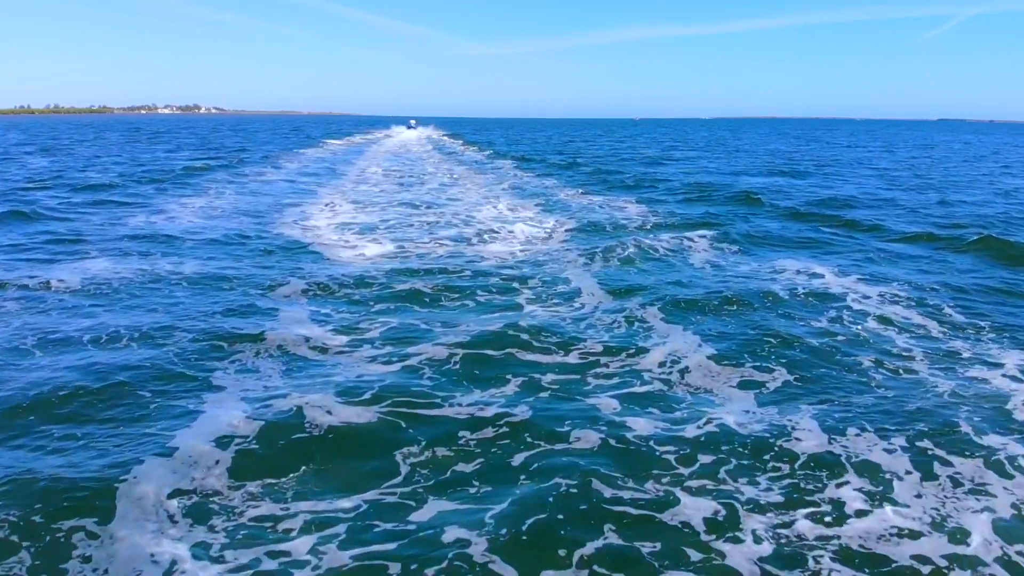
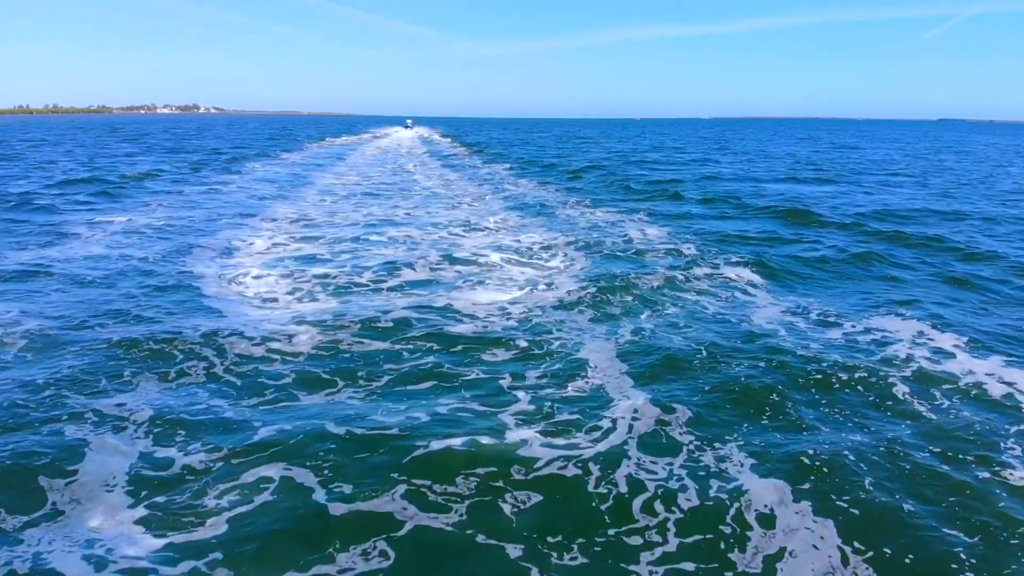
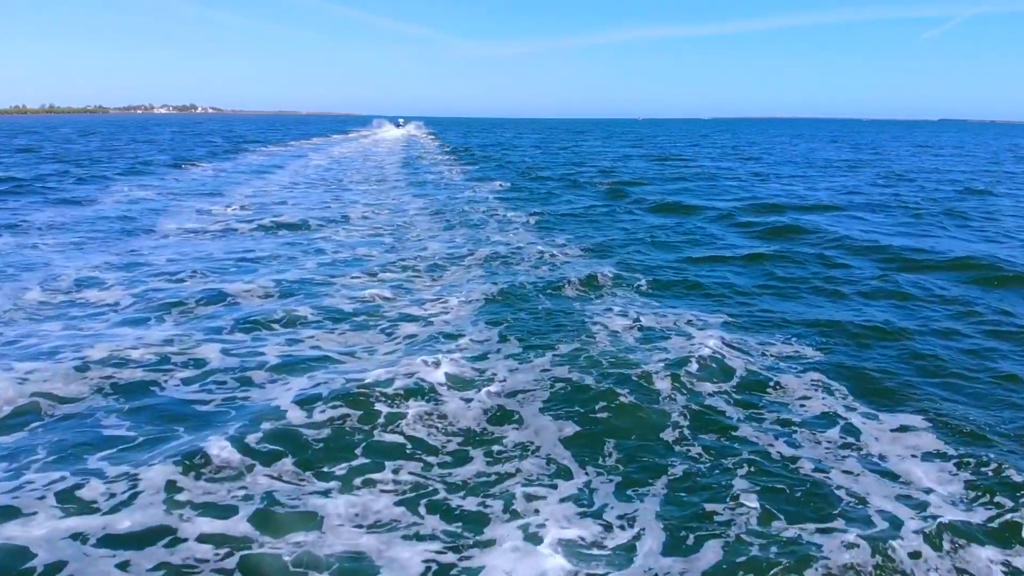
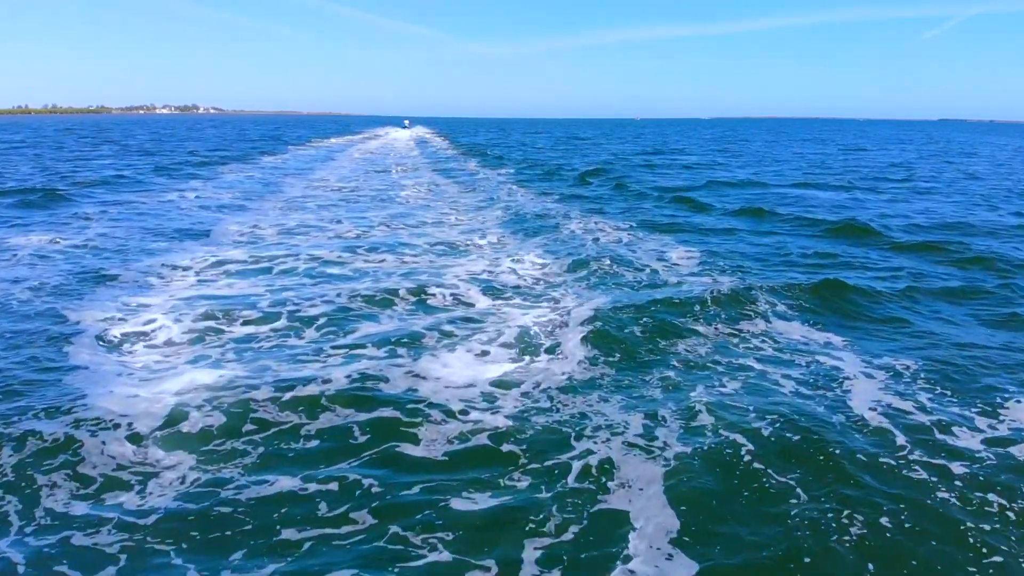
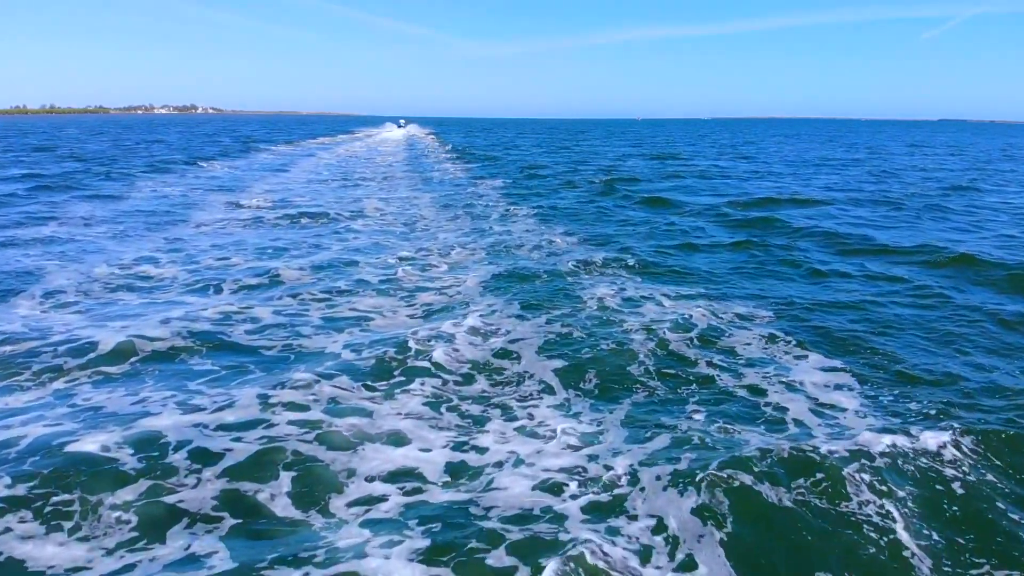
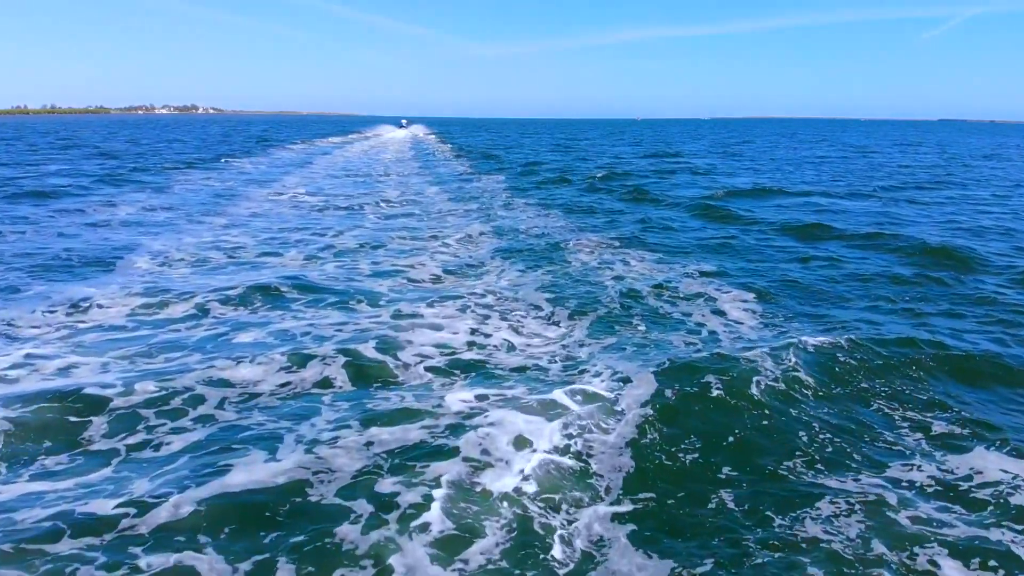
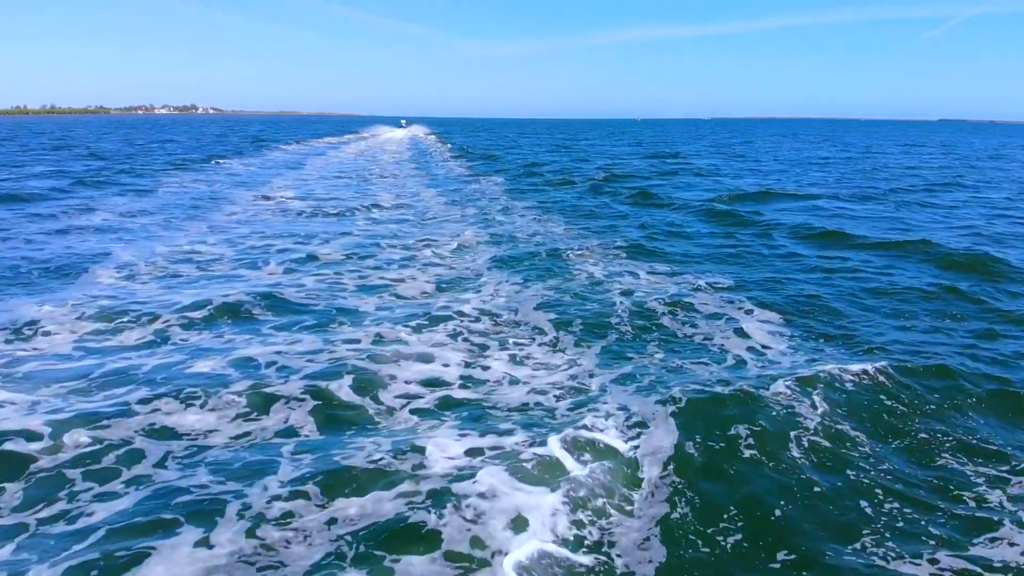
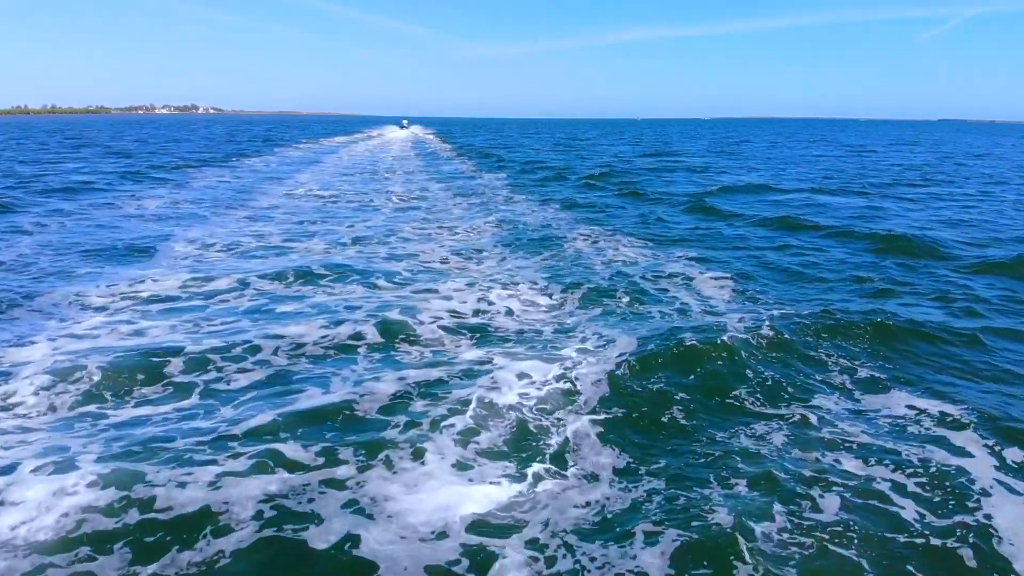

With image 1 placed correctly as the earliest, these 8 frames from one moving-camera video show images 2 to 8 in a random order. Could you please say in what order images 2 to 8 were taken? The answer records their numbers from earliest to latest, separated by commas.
2, 4, 8, 6, 7, 5, 3
